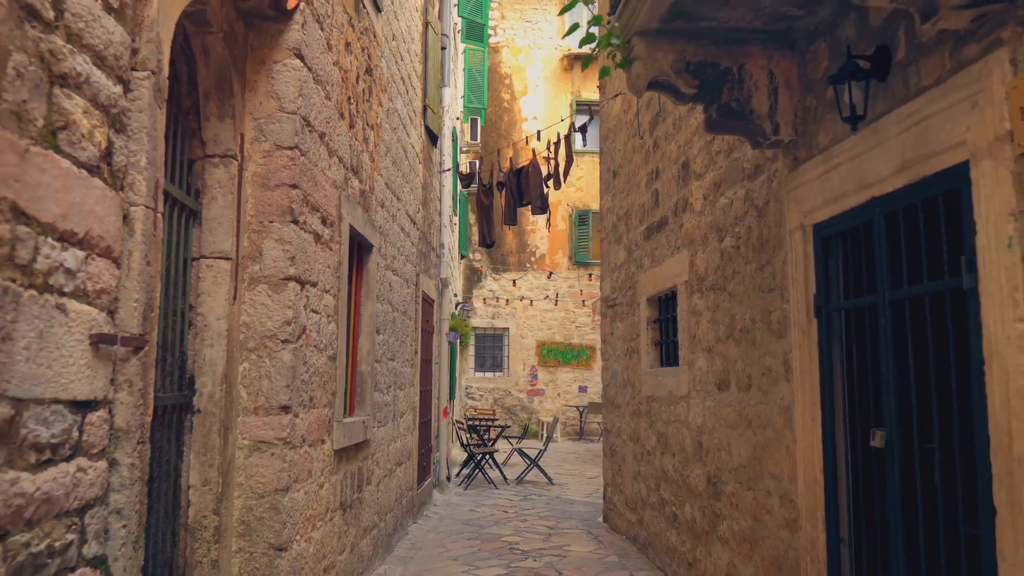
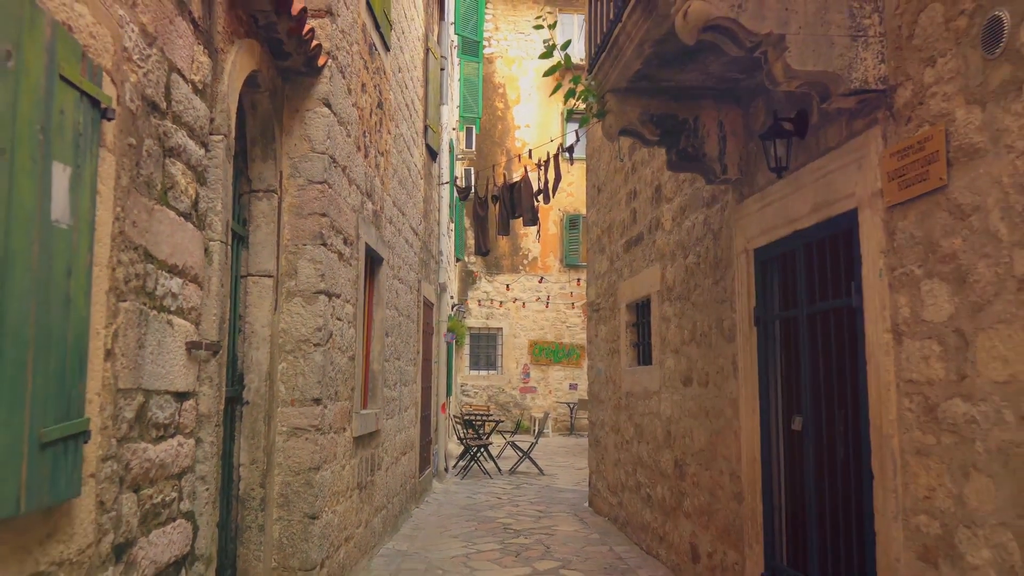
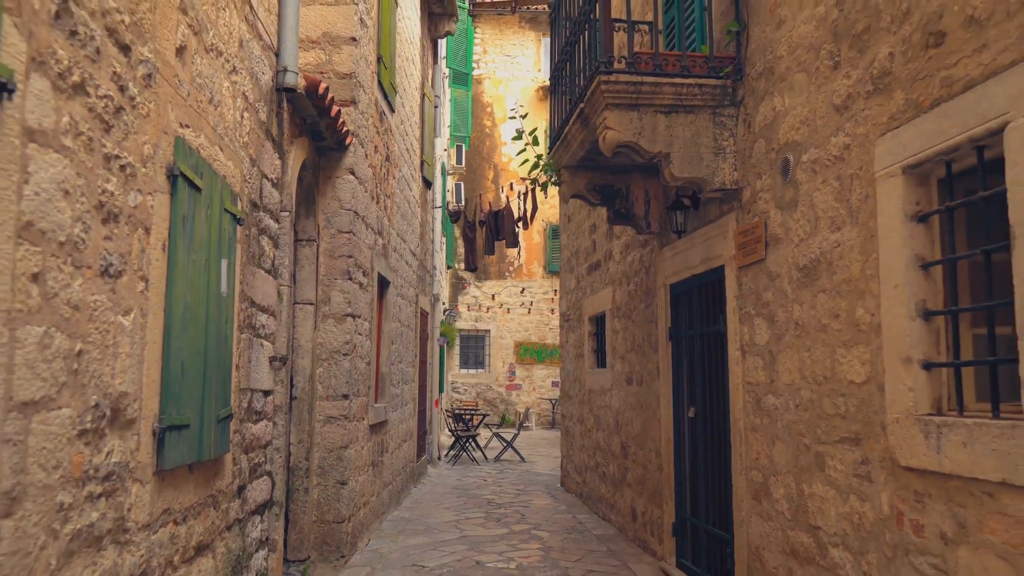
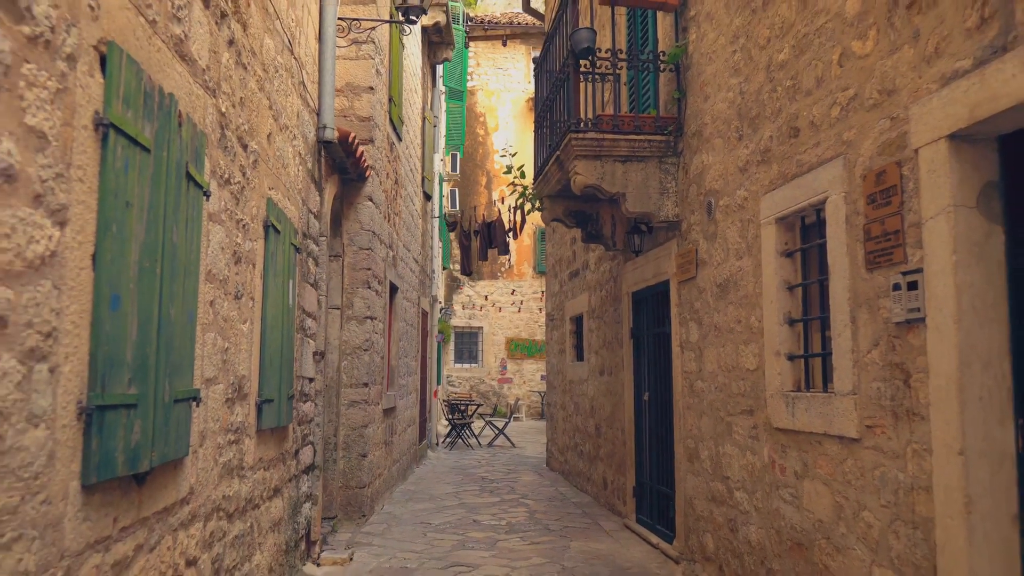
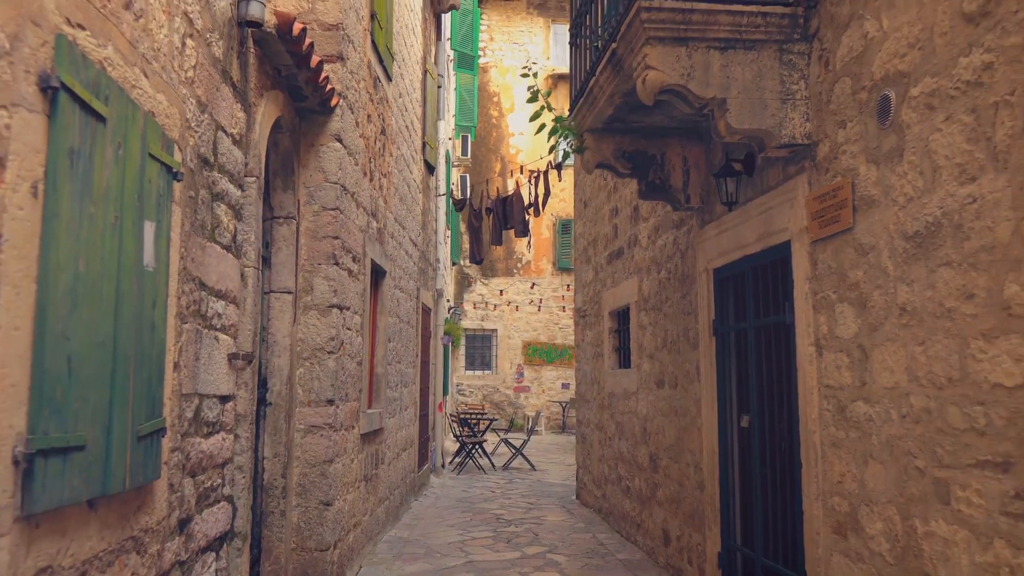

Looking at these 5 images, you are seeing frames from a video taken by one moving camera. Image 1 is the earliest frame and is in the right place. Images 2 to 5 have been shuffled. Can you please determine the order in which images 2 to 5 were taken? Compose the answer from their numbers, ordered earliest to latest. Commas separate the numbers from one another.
2, 5, 3, 4
